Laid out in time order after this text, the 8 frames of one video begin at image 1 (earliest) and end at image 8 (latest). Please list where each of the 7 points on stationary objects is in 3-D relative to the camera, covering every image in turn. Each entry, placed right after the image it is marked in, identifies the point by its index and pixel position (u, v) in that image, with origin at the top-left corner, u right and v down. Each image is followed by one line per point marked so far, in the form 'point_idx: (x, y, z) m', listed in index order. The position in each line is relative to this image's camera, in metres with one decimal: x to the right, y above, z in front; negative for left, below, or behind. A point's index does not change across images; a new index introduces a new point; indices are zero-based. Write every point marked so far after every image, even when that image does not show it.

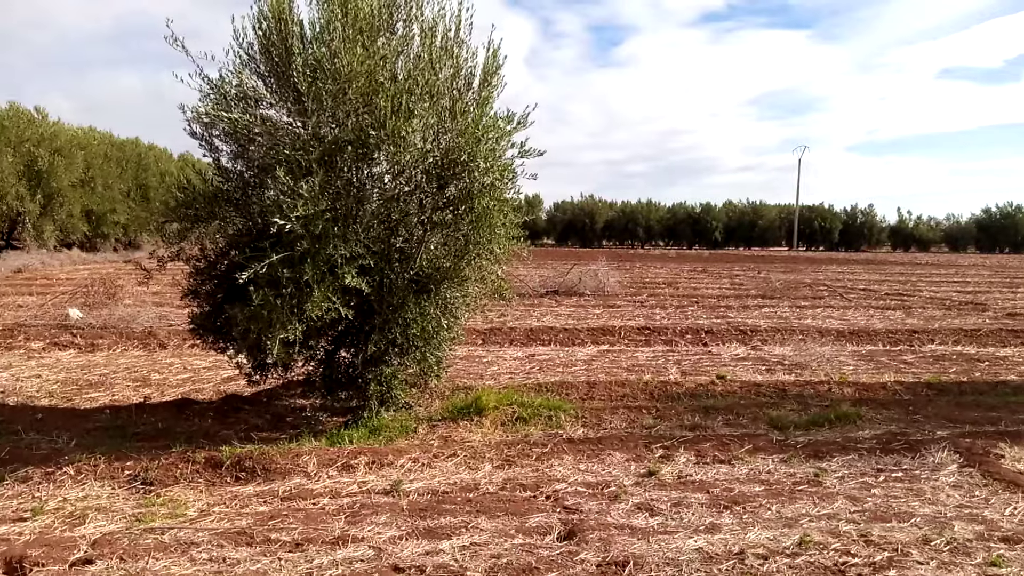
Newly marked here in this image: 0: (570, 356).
0: (+1.0, -1.1, +12.6) m
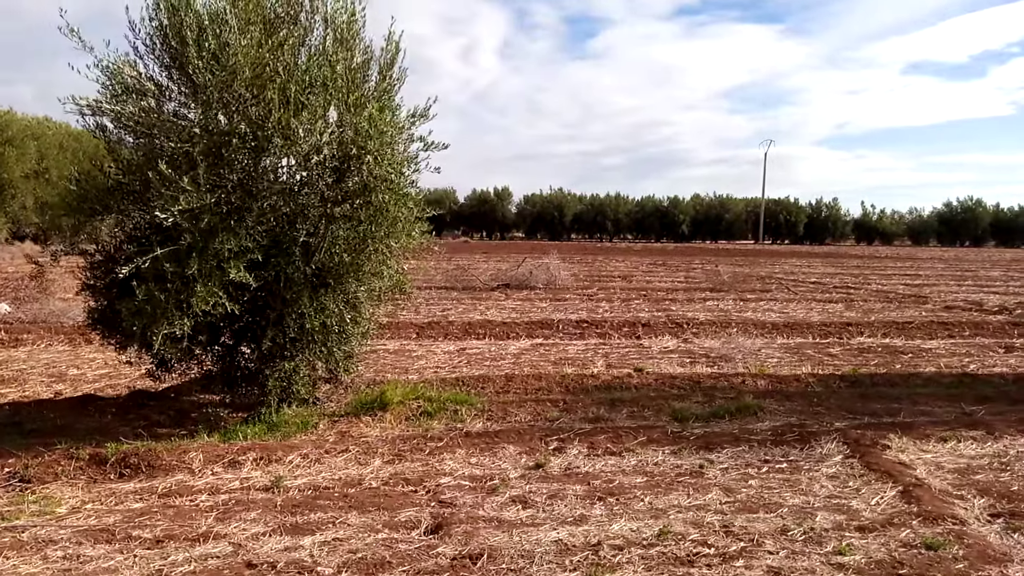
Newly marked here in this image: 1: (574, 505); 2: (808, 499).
0: (-0.2, -1.0, +12.7) m
1: (+0.5, -1.6, +5.6) m
2: (+2.2, -1.6, +5.8) m
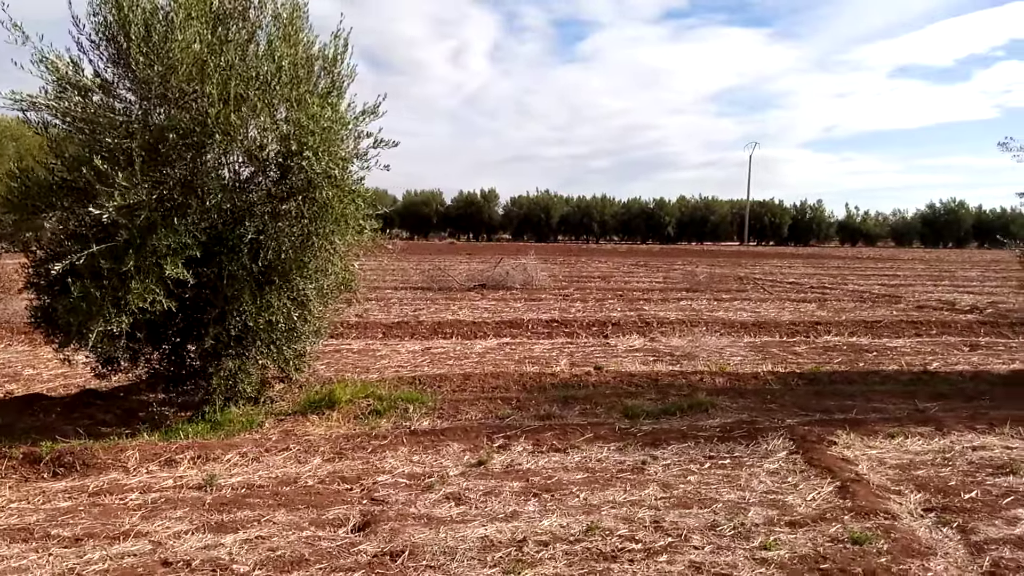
0: (-0.7, -1.0, +12.6) m
1: (0.0, -1.5, +5.6) m
2: (+1.7, -1.5, +5.7) m
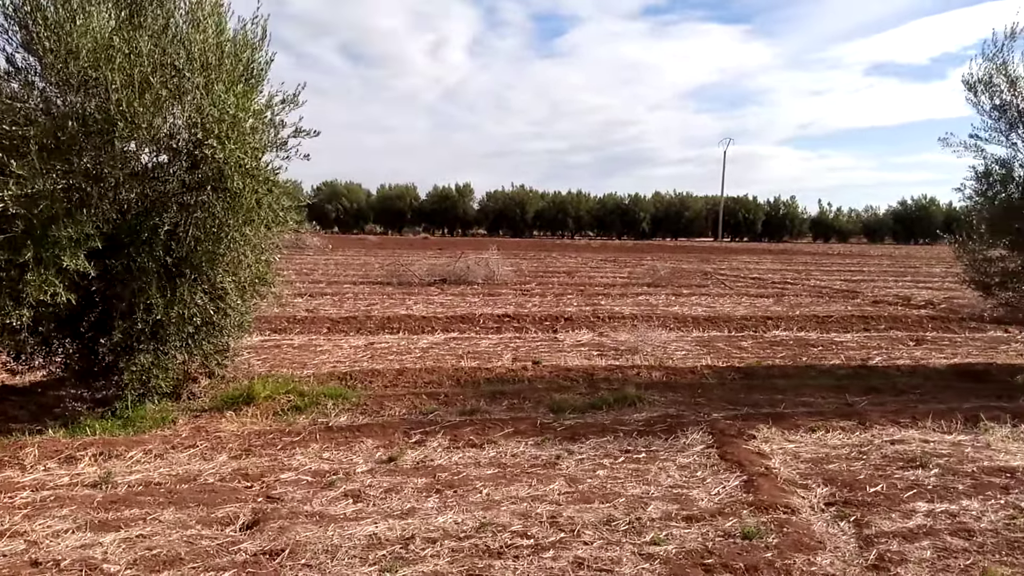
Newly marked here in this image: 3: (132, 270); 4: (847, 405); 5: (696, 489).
0: (-1.6, -0.9, +12.5) m
1: (-0.7, -1.5, +5.5) m
2: (+1.0, -1.5, +5.7) m
3: (-3.4, +0.2, +7.0) m
4: (+3.6, -1.3, +8.4) m
5: (+1.4, -1.5, +5.7) m
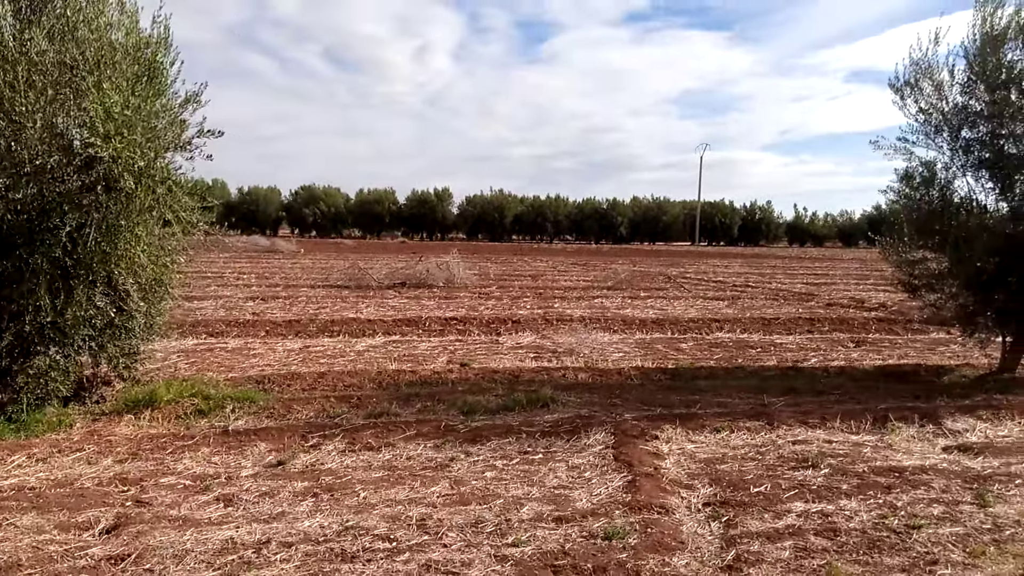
0: (-2.6, -0.9, +12.4) m
1: (-1.6, -1.5, +5.4) m
2: (+0.1, -1.5, +5.6) m
3: (-4.3, +0.1, +6.9) m
4: (+2.7, -1.3, +8.4) m
5: (+0.5, -1.5, +5.6) m
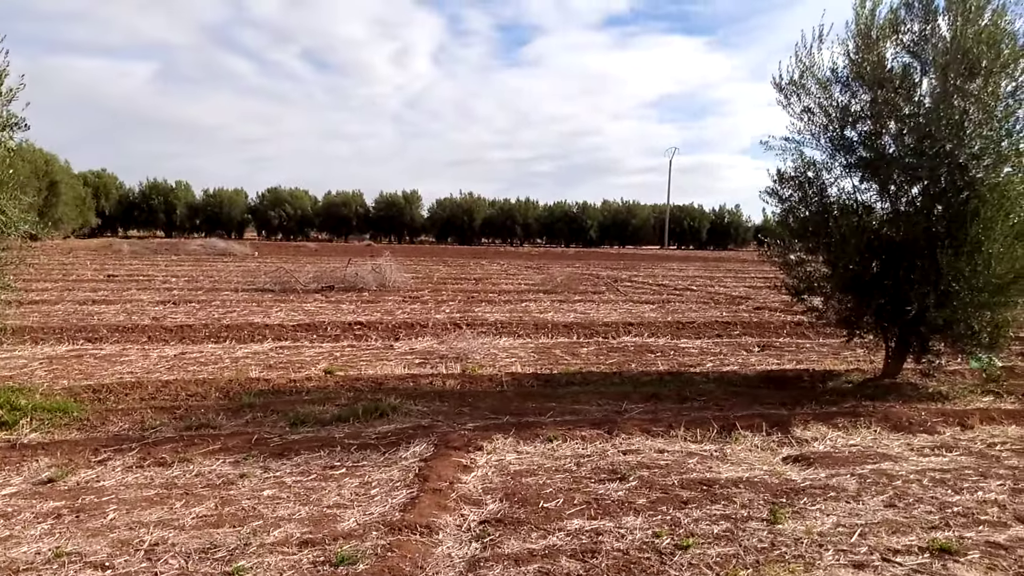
0: (-4.4, -1.0, +11.9) m
1: (-3.2, -1.5, +5.0) m
2: (-1.4, -1.5, +5.2) m
3: (-5.9, +0.1, +6.4) m
4: (+1.1, -1.3, +8.1) m
5: (-1.1, -1.5, +5.3) m
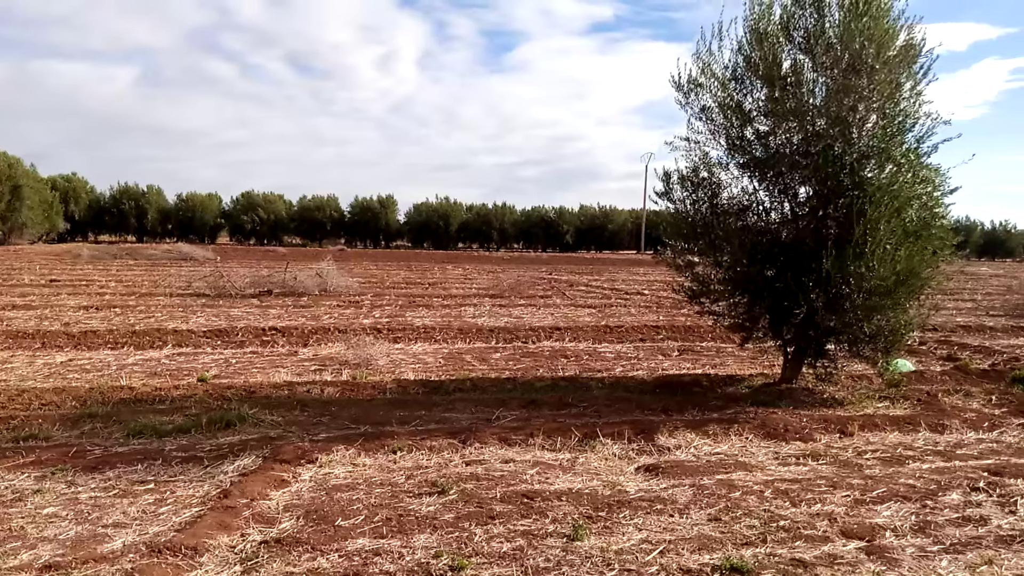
0: (-5.8, -1.0, +11.5) m
1: (-4.5, -1.5, +4.6) m
2: (-2.8, -1.5, +4.9) m
3: (-7.3, +0.1, +6.0) m
4: (-0.3, -1.3, +7.7) m
5: (-2.4, -1.5, +4.9) m
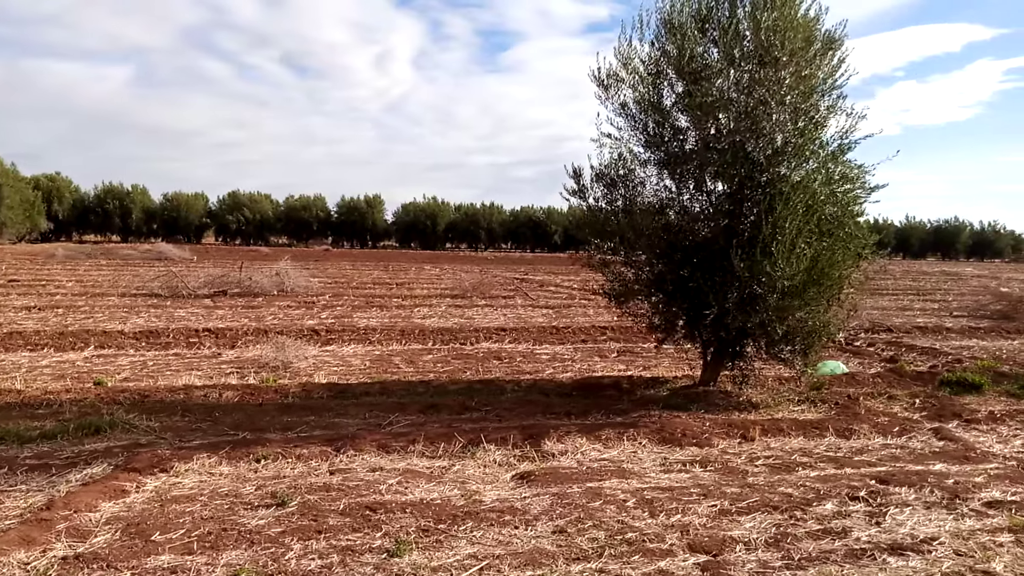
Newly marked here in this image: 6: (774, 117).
0: (-6.9, -1.0, +11.2) m
1: (-5.6, -1.5, +4.3) m
2: (-3.8, -1.5, +4.6) m
3: (-8.3, +0.1, +5.7) m
4: (-1.4, -1.3, +7.5) m
5: (-3.5, -1.5, +4.6) m
6: (+2.9, +1.9, +8.6) m
